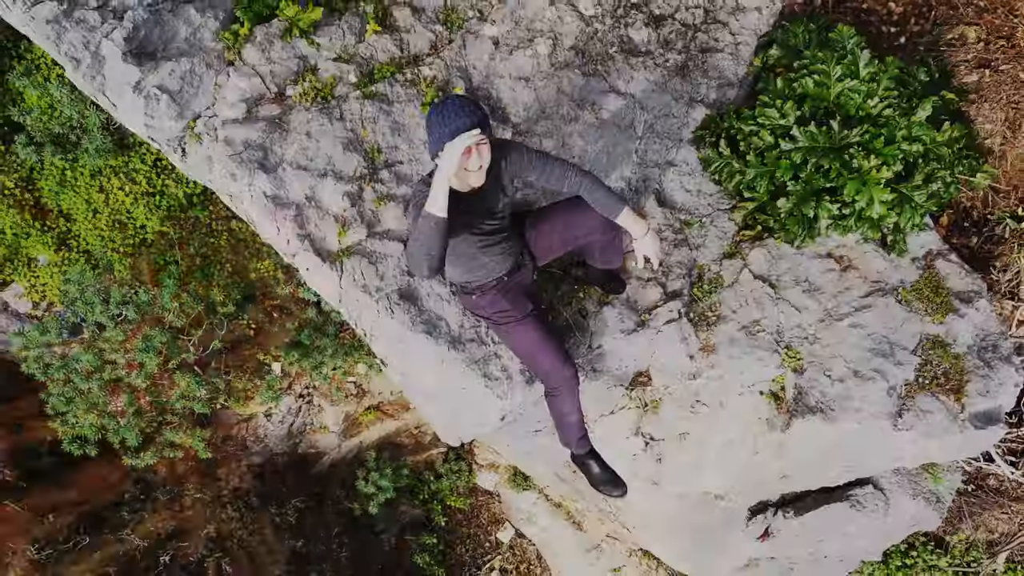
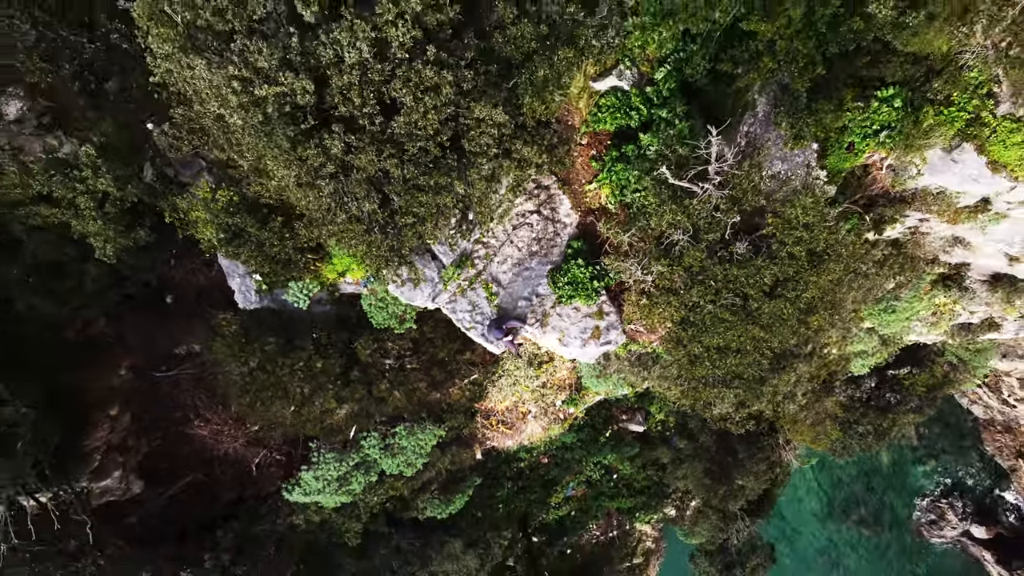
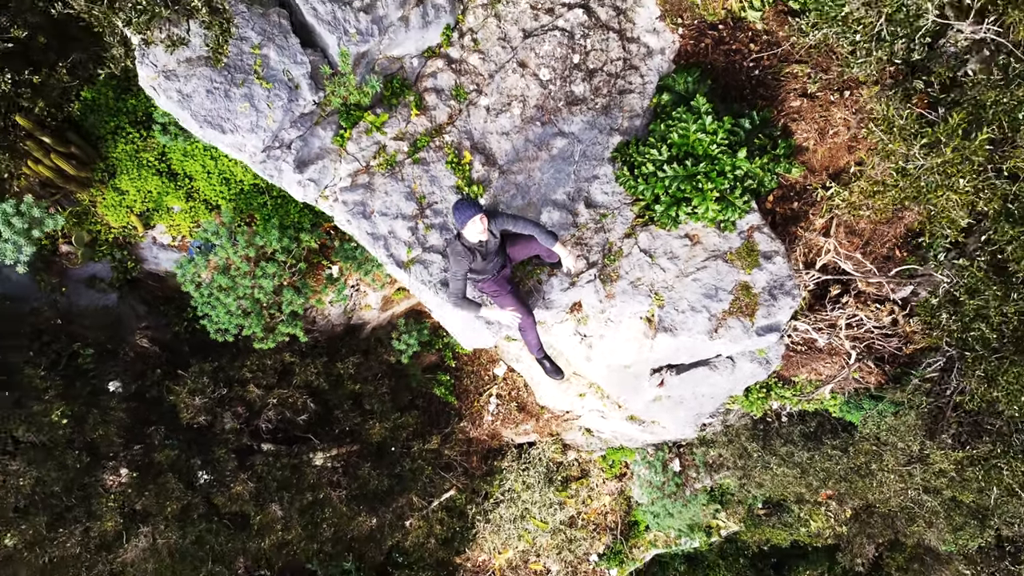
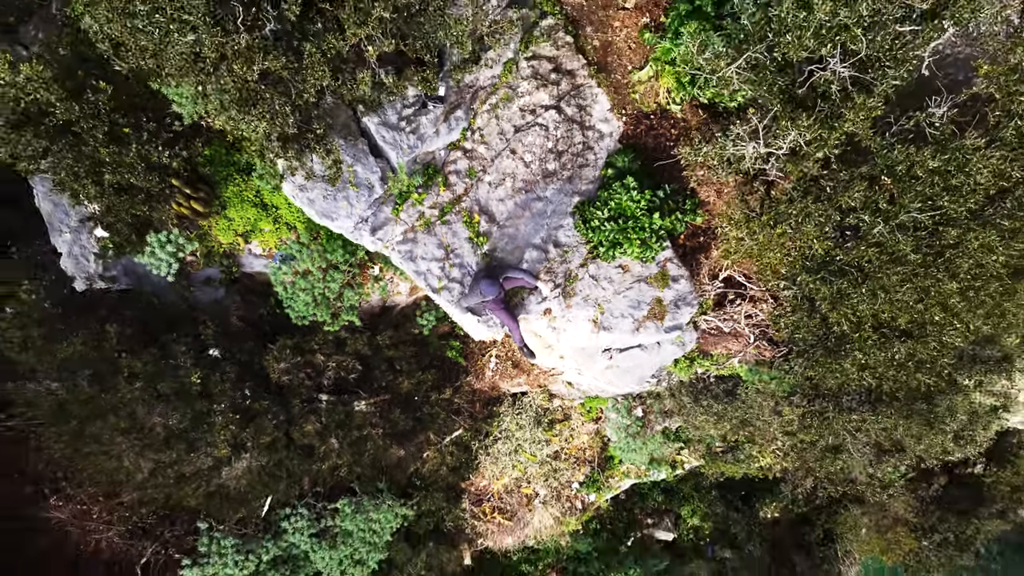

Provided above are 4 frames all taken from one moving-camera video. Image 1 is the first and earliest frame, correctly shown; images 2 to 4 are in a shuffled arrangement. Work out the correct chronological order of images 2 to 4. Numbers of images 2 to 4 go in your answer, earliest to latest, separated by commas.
3, 4, 2
